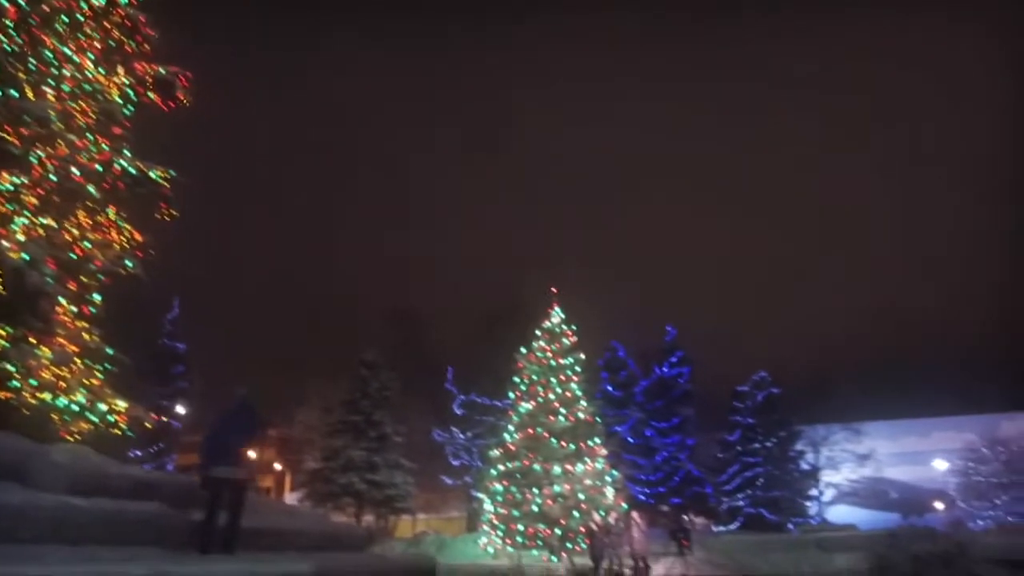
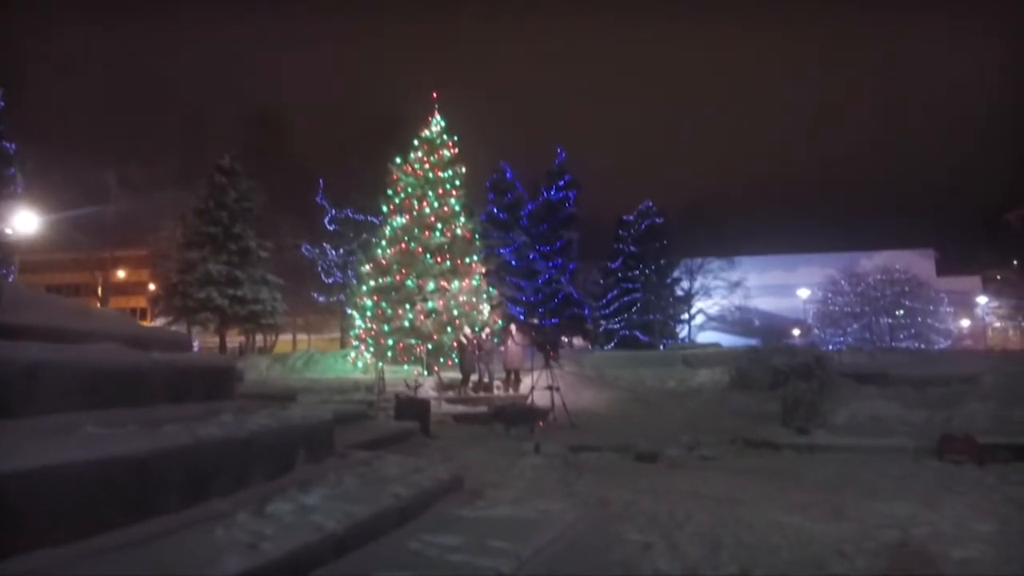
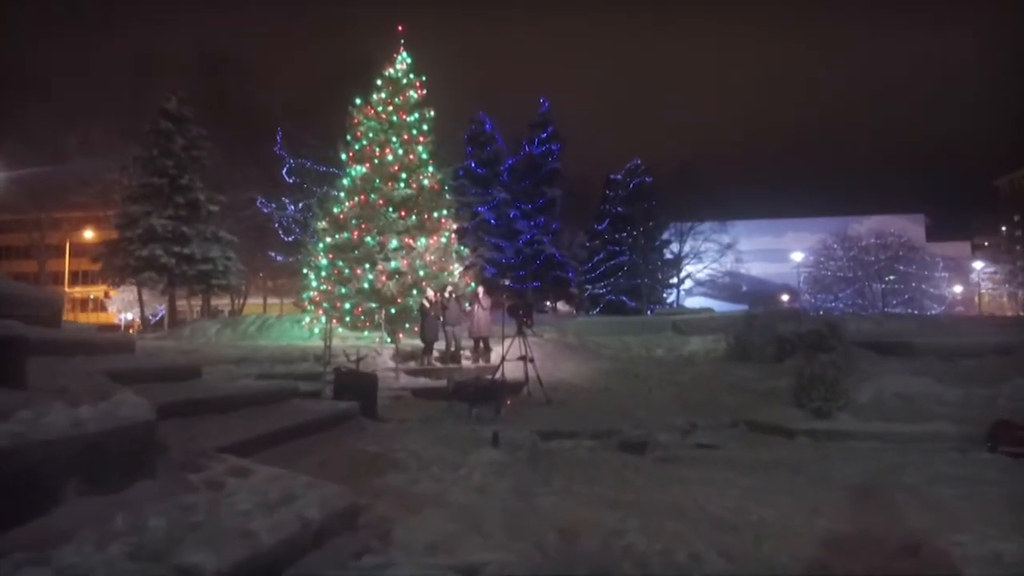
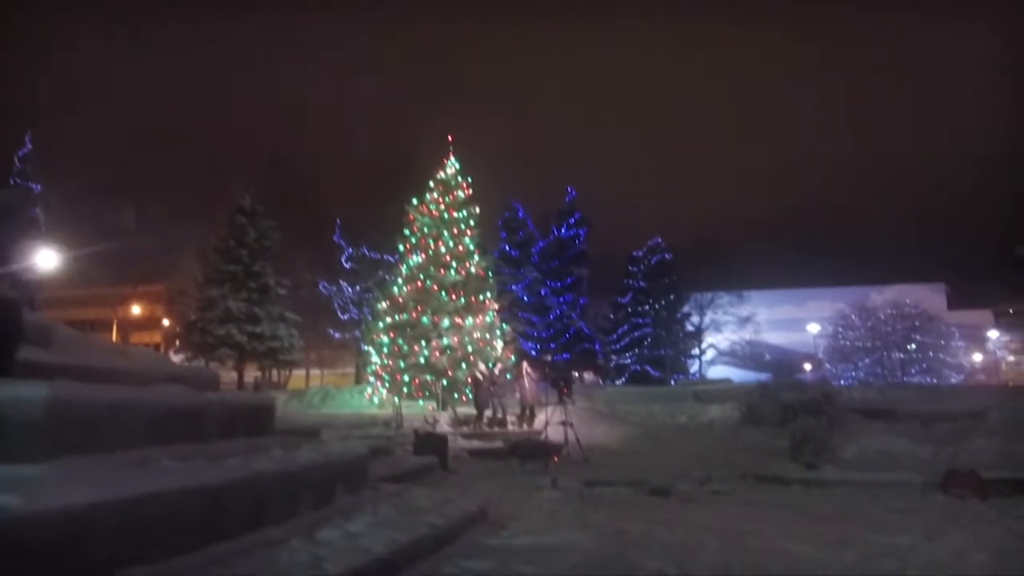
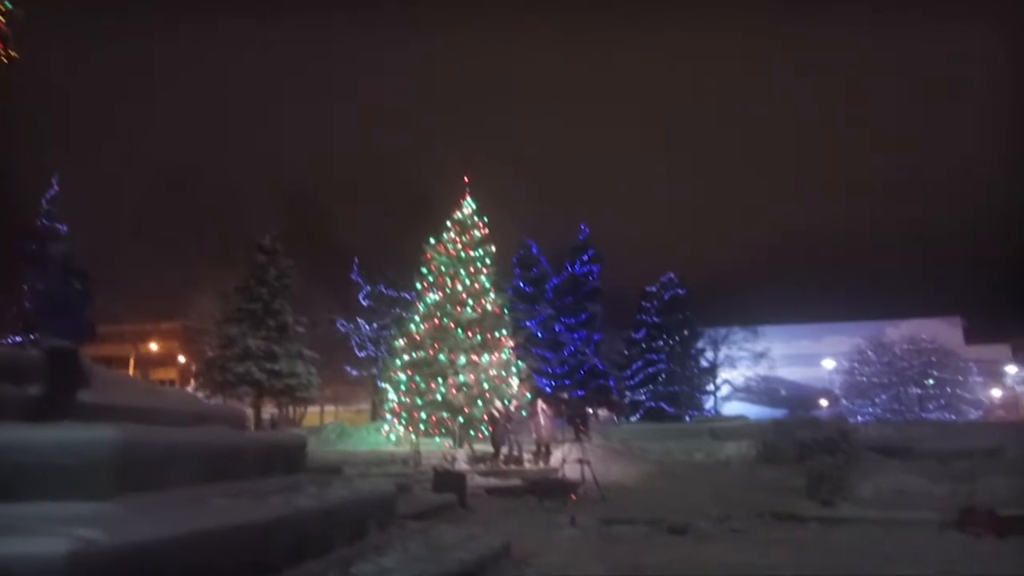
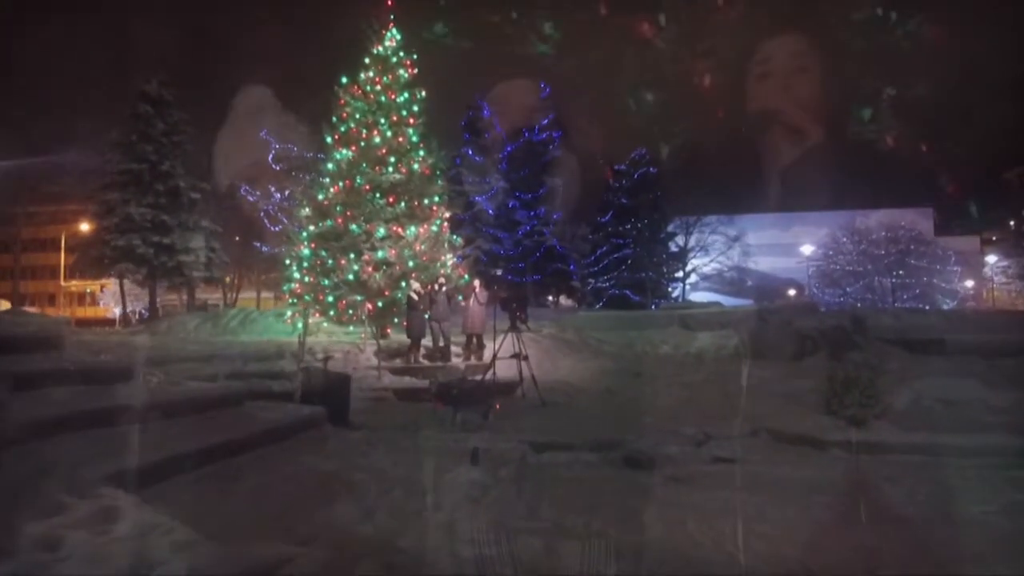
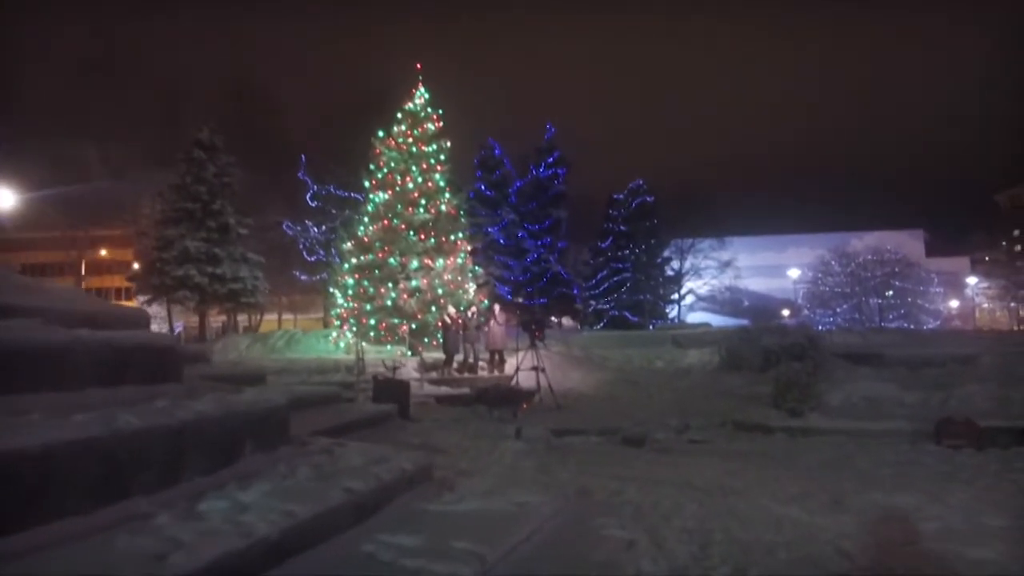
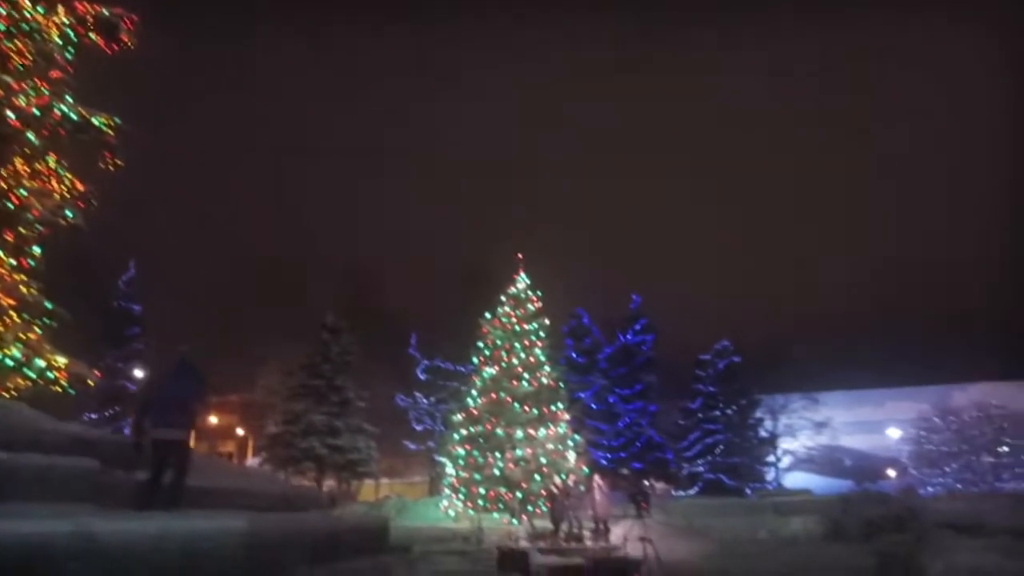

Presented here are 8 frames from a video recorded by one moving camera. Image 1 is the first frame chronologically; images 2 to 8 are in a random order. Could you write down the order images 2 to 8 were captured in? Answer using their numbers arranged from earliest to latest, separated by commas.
8, 5, 4, 2, 7, 3, 6
